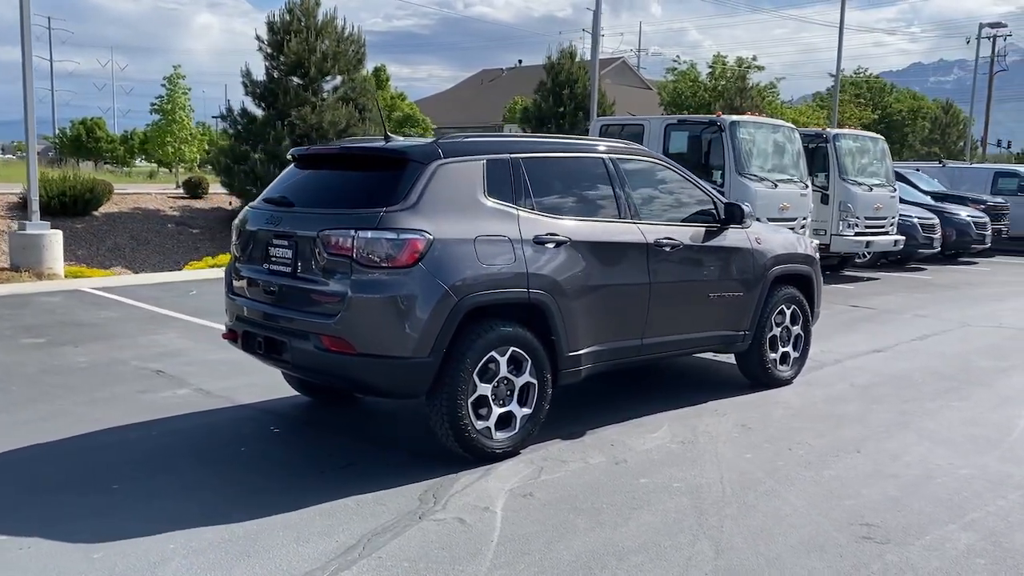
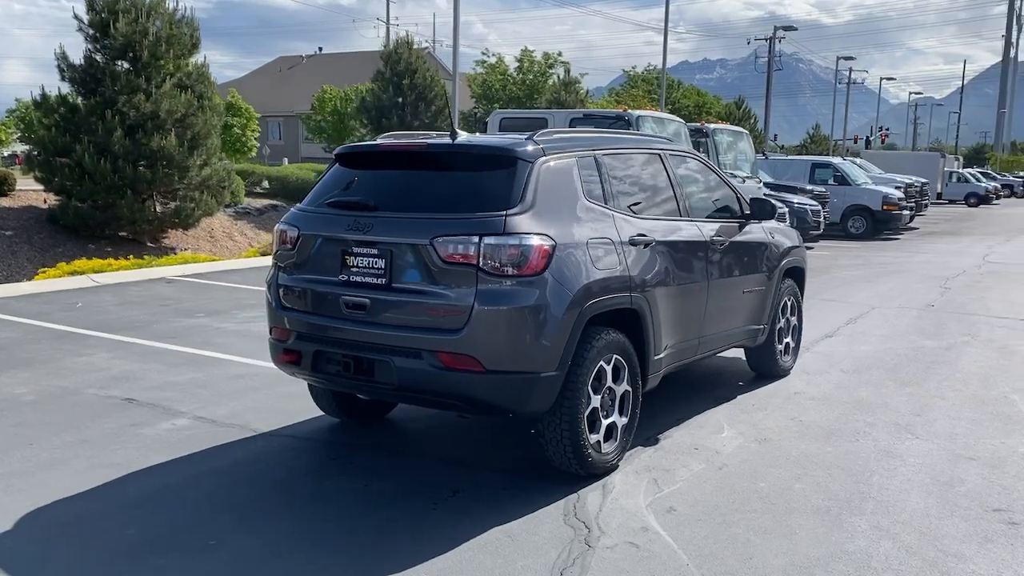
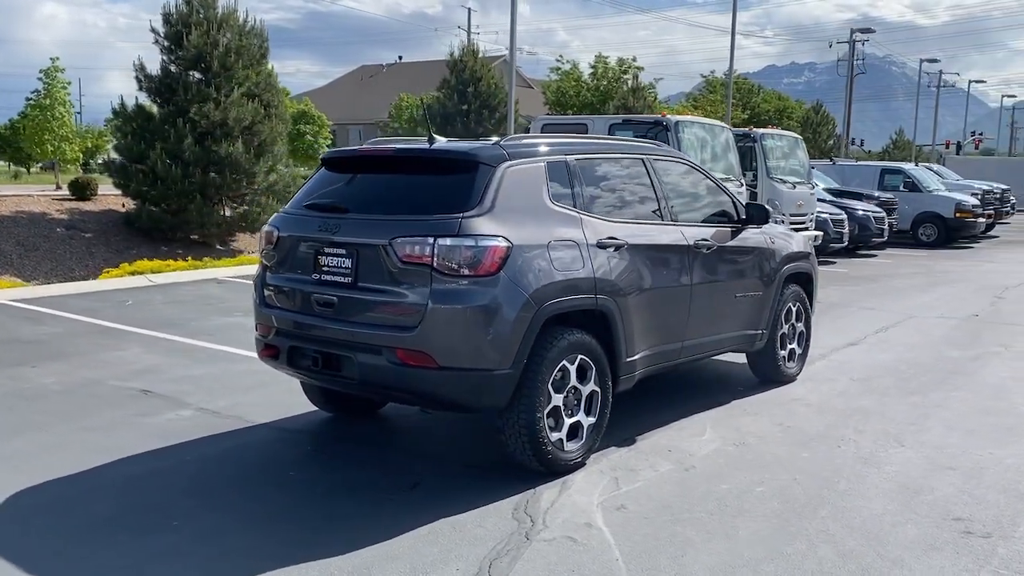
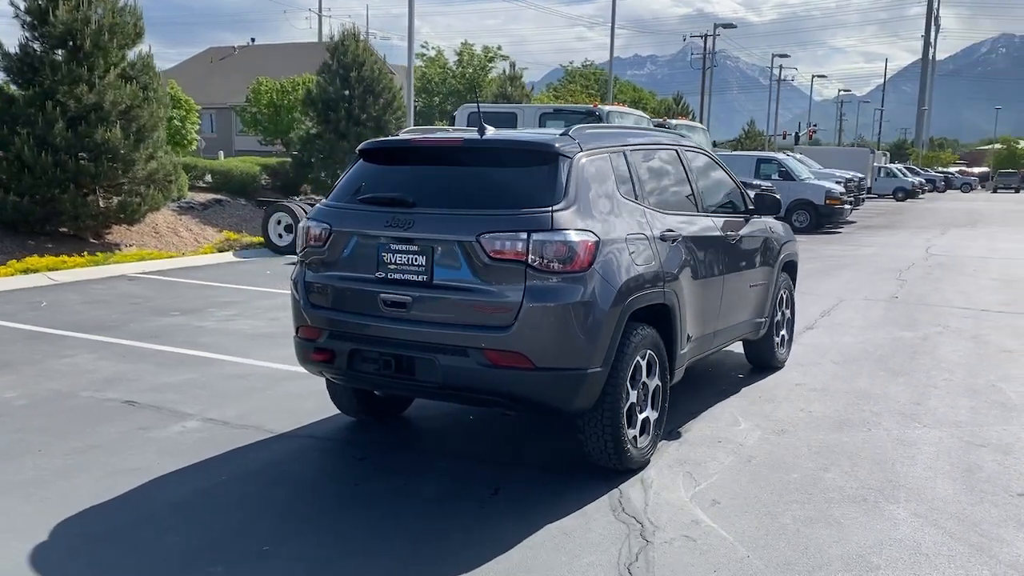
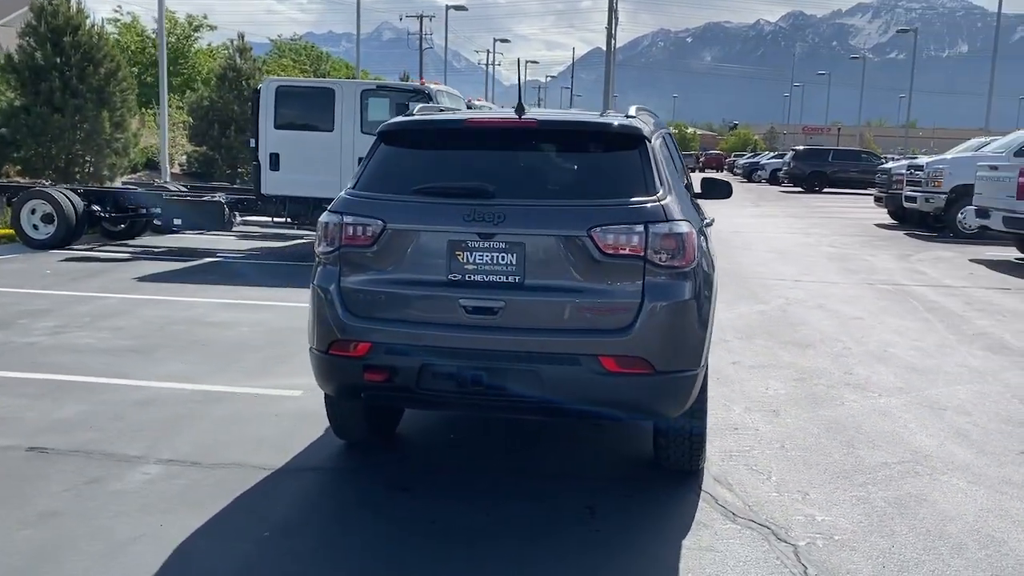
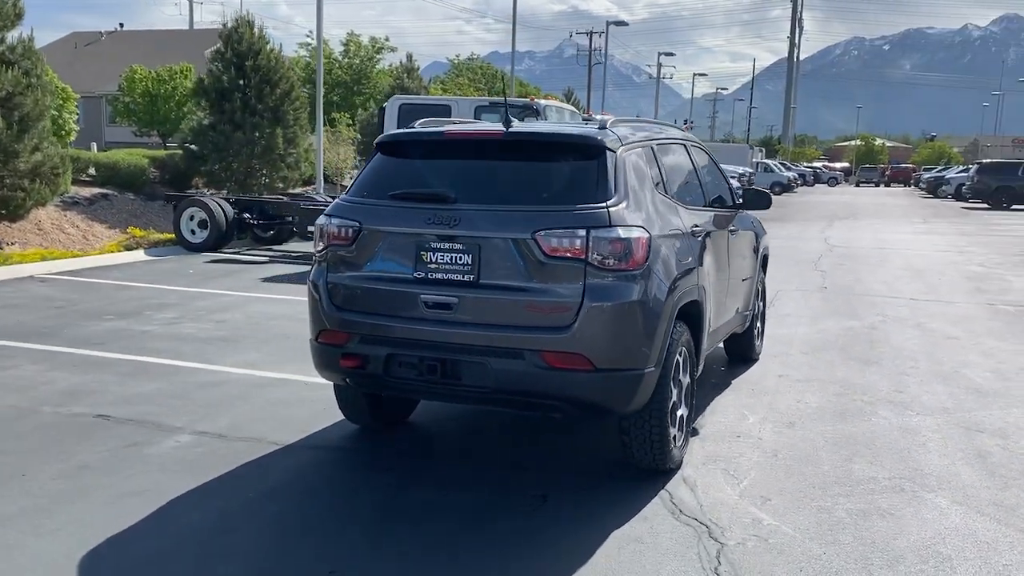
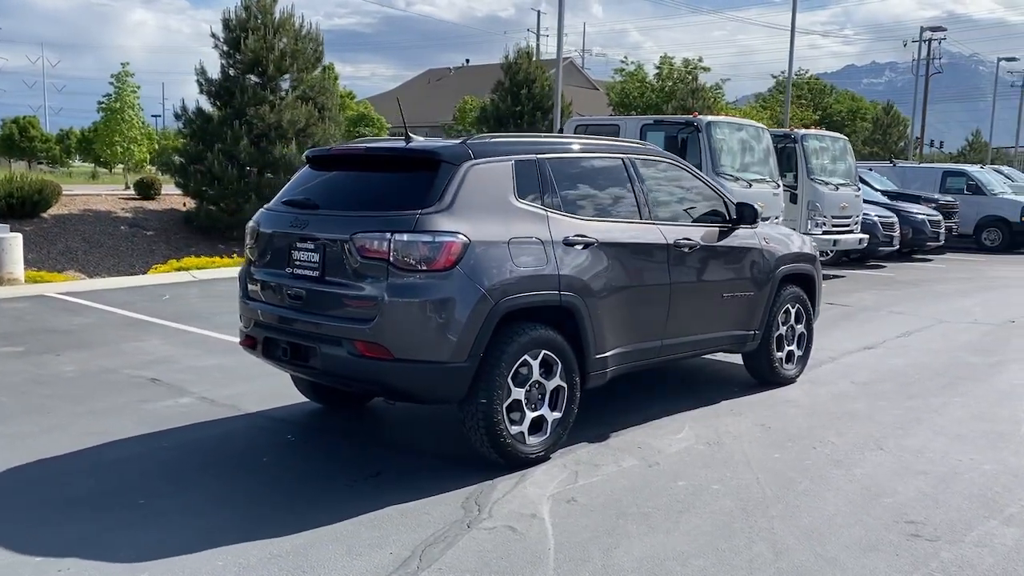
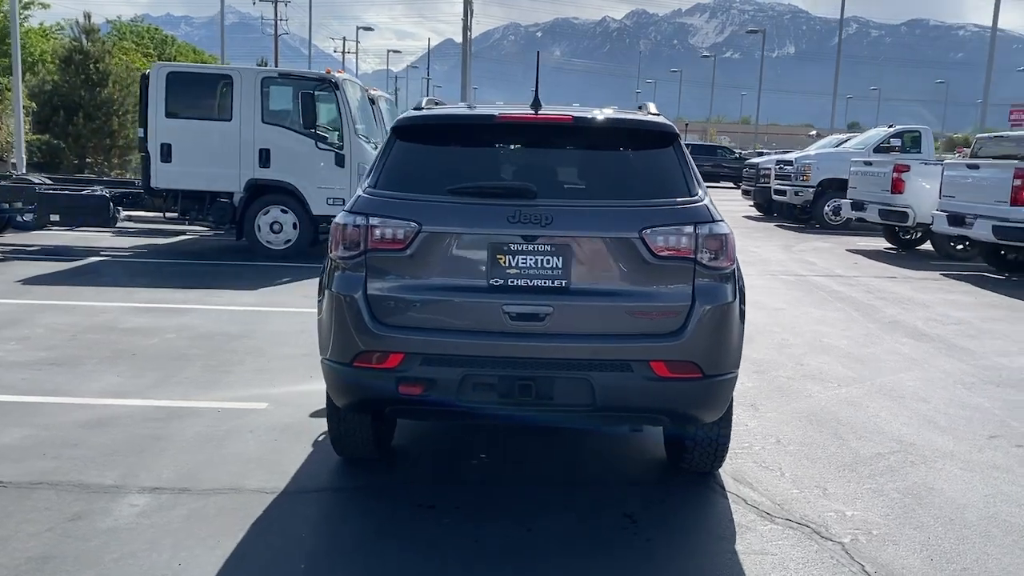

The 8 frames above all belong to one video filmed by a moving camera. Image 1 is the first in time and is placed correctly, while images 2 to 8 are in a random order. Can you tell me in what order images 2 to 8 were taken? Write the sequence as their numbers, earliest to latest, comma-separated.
7, 3, 2, 4, 6, 5, 8
